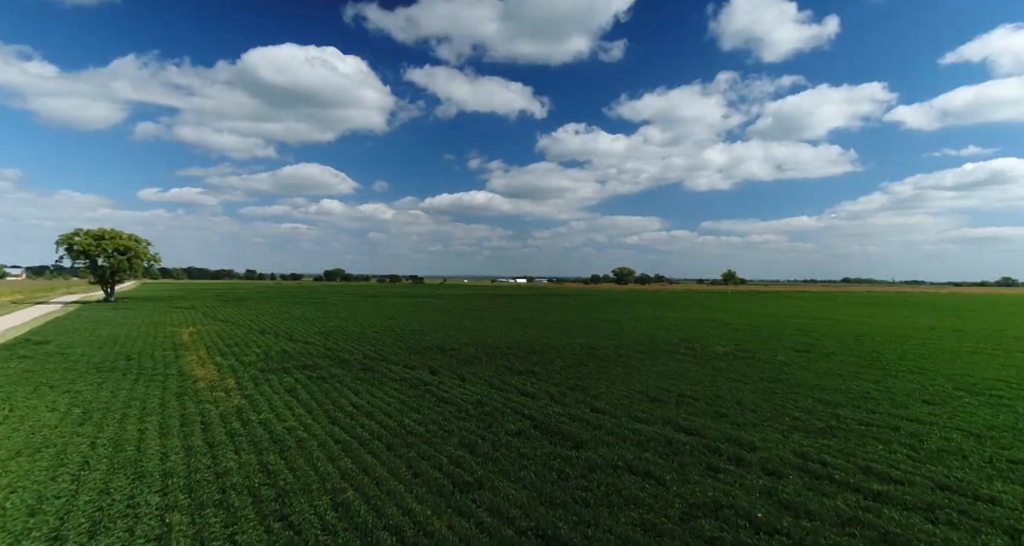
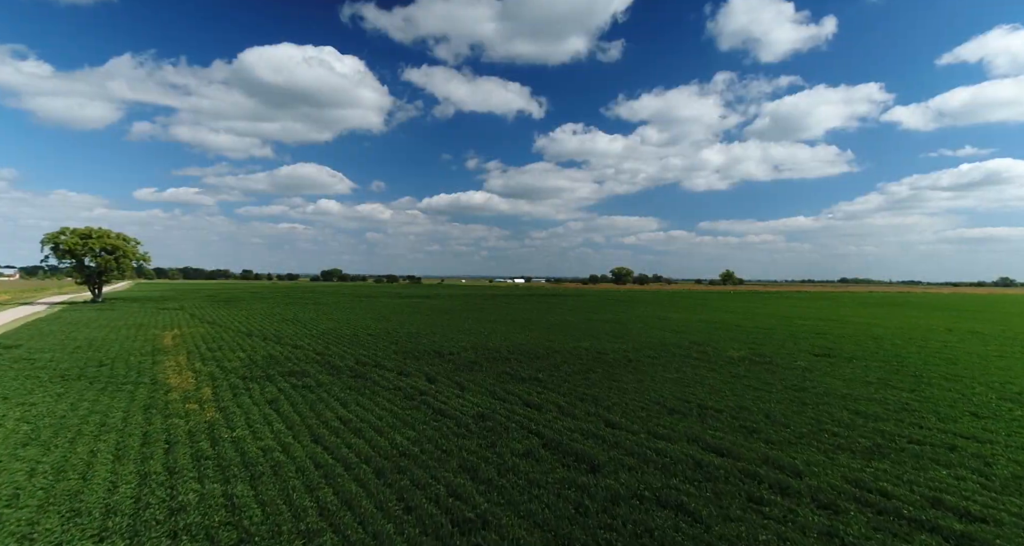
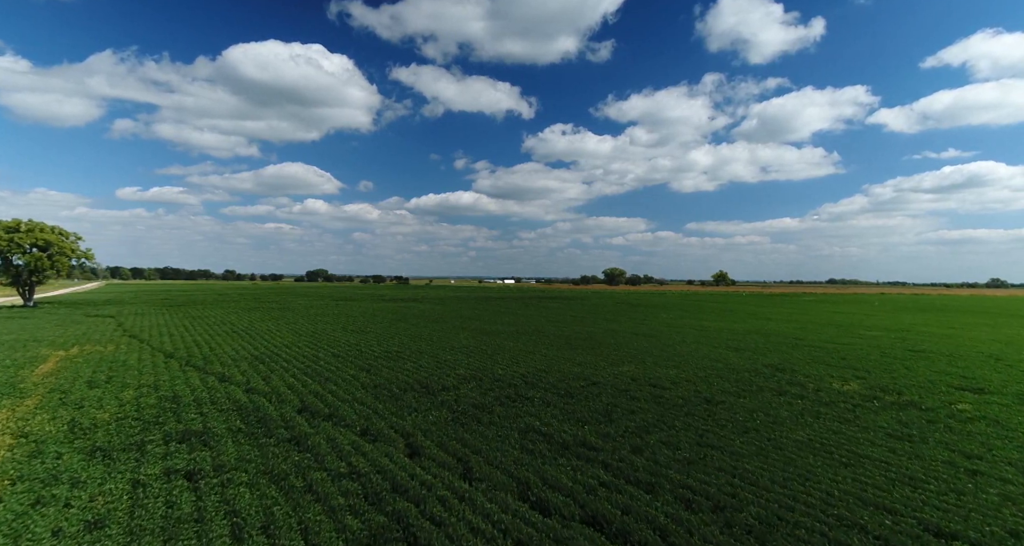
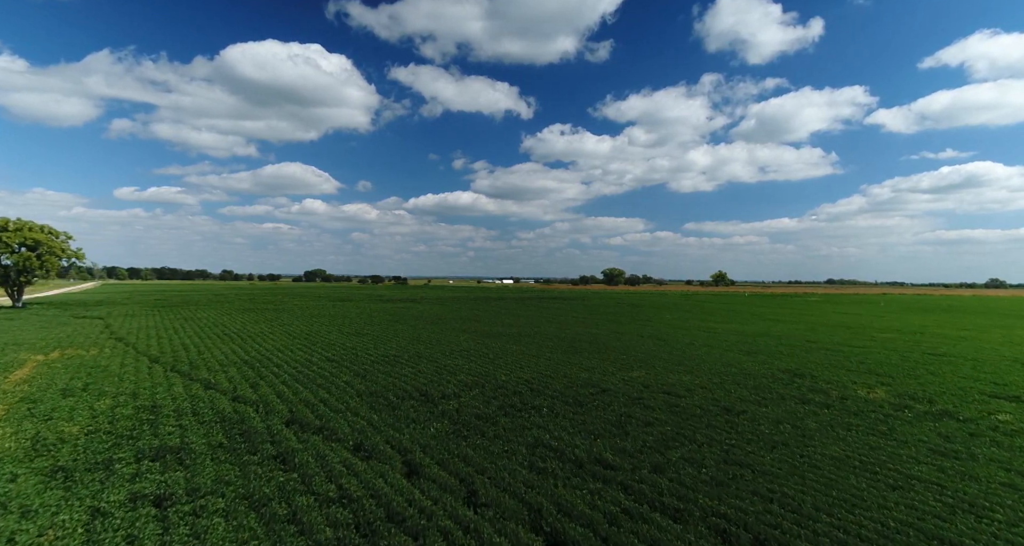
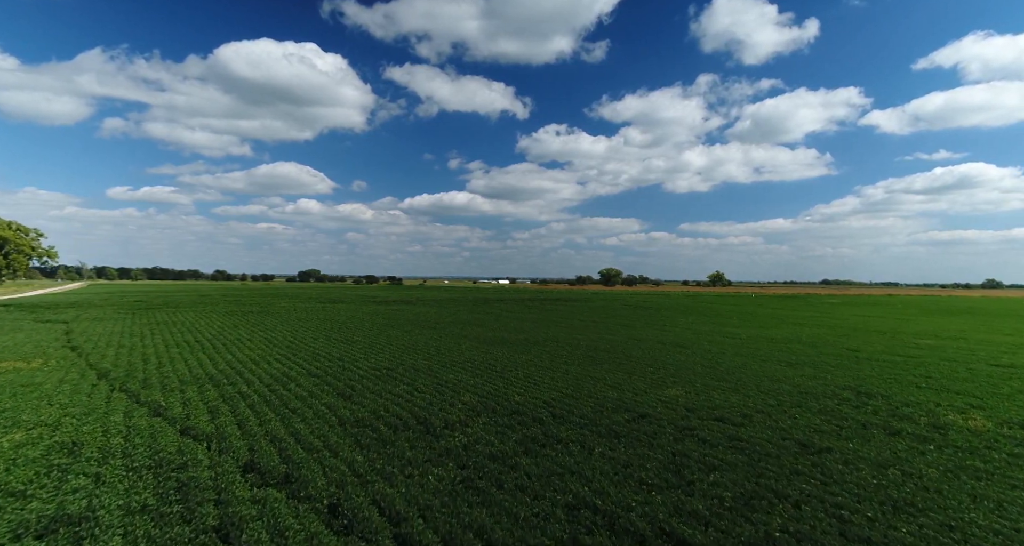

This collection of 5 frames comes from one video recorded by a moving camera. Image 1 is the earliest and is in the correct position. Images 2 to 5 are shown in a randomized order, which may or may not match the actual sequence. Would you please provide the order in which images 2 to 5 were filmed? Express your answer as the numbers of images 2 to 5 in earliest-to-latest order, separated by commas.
2, 3, 4, 5
